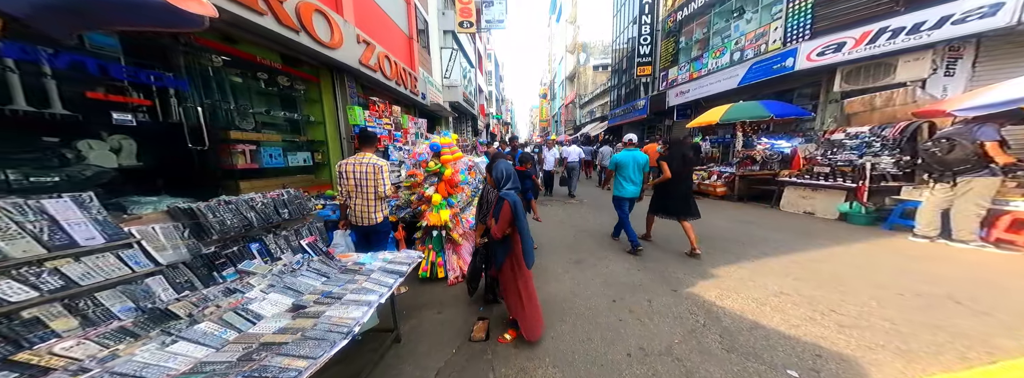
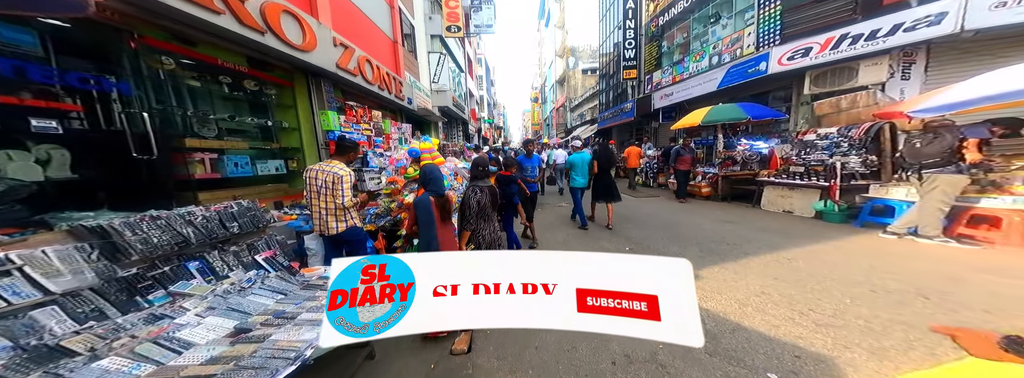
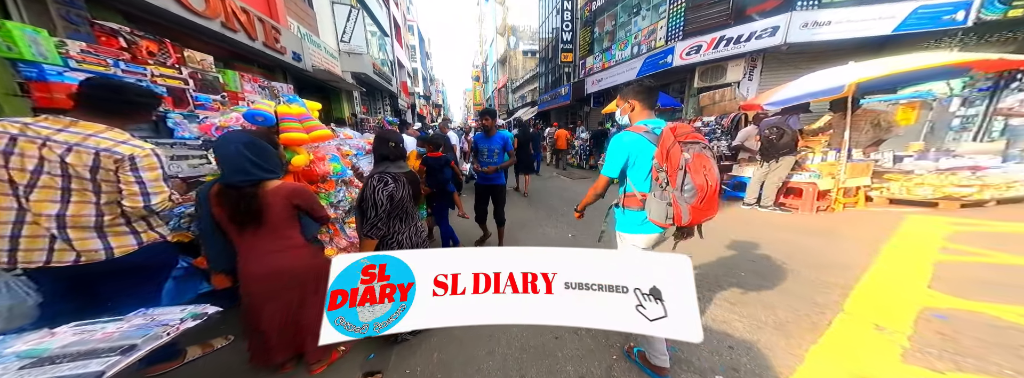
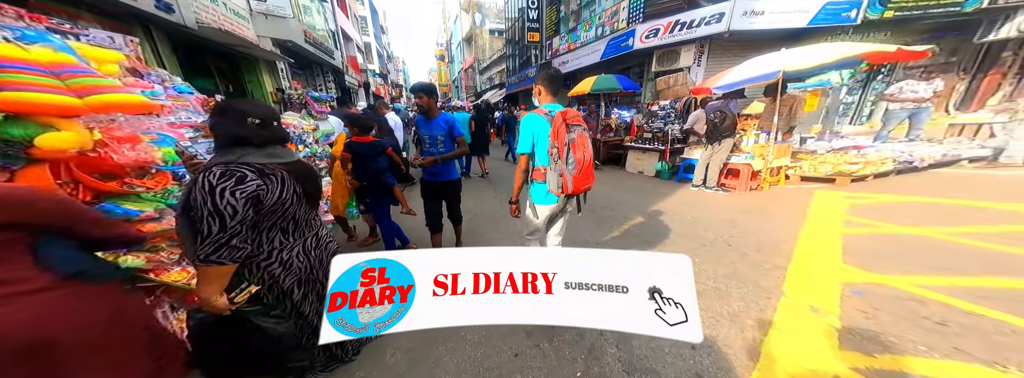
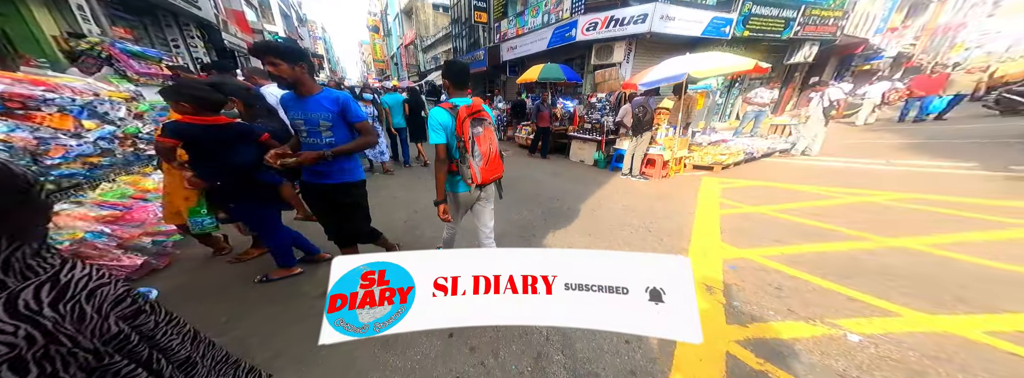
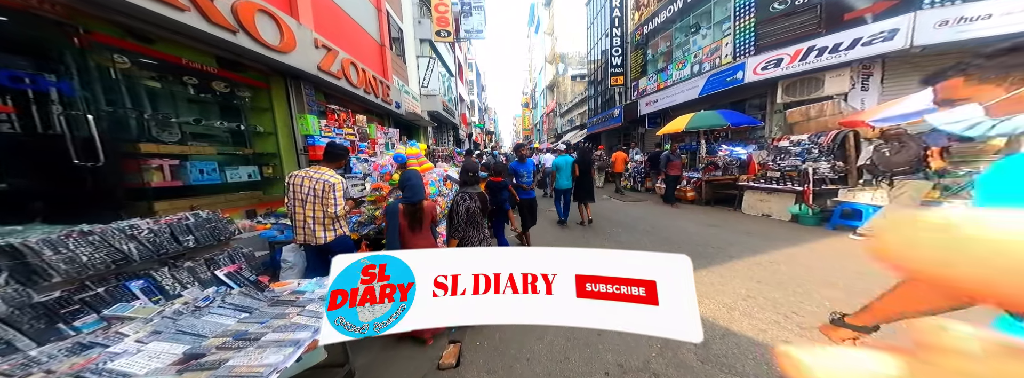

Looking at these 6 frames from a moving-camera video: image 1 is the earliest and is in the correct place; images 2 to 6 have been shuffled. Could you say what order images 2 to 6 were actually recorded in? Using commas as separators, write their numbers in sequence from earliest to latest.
2, 6, 3, 4, 5
